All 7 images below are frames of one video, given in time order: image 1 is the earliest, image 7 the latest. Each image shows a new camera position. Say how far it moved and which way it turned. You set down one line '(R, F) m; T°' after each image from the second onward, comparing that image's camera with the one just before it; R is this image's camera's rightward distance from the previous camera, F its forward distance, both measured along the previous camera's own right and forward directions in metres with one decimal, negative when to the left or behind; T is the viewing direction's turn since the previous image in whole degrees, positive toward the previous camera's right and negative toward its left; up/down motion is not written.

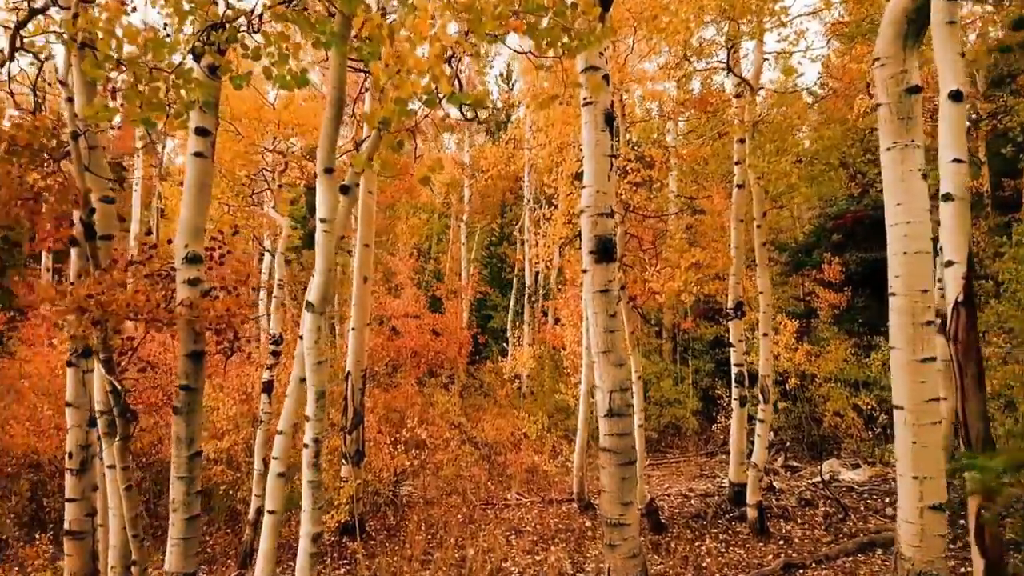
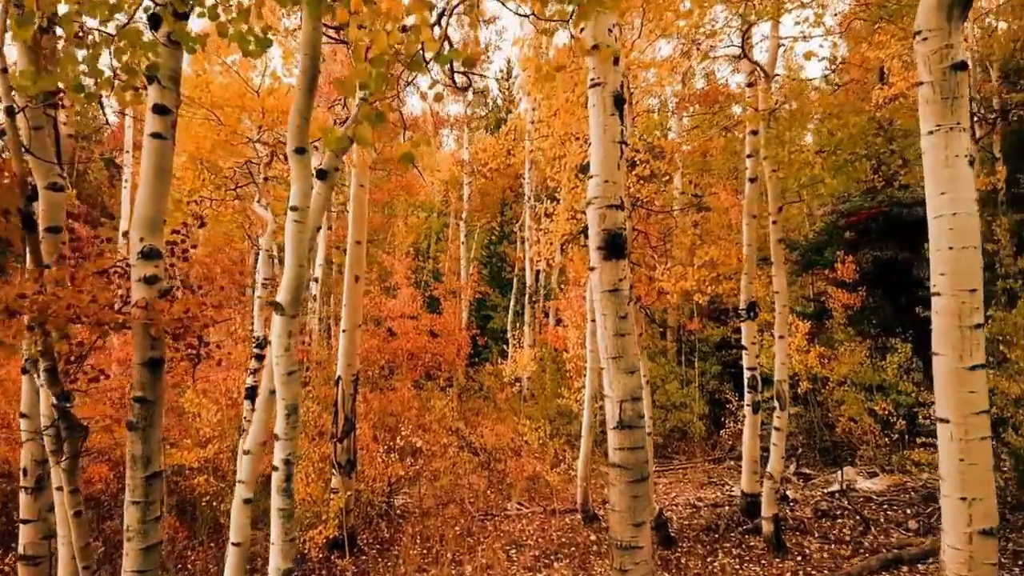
(0.0, +0.5) m; 0°
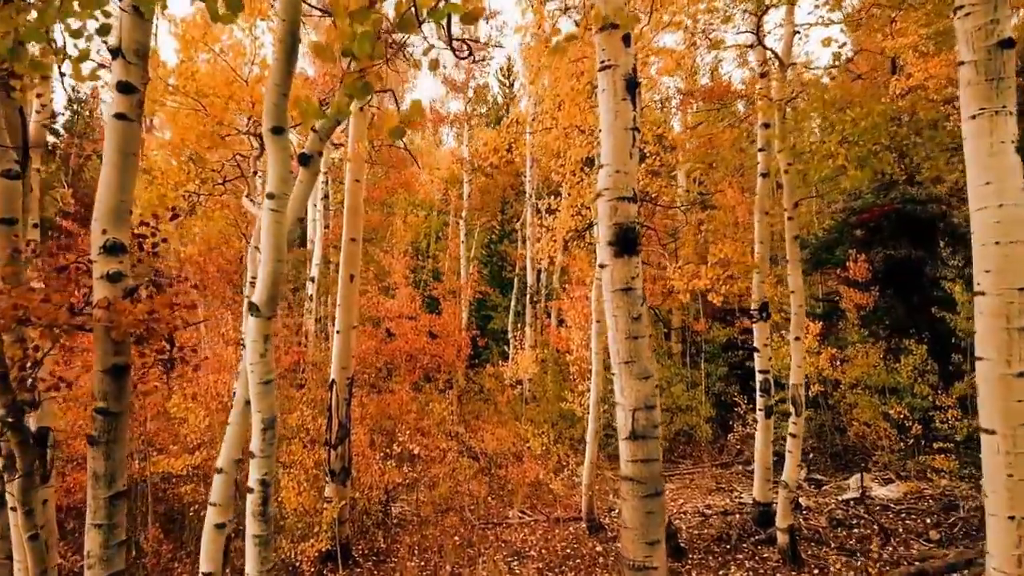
(0.0, +0.4) m; 0°
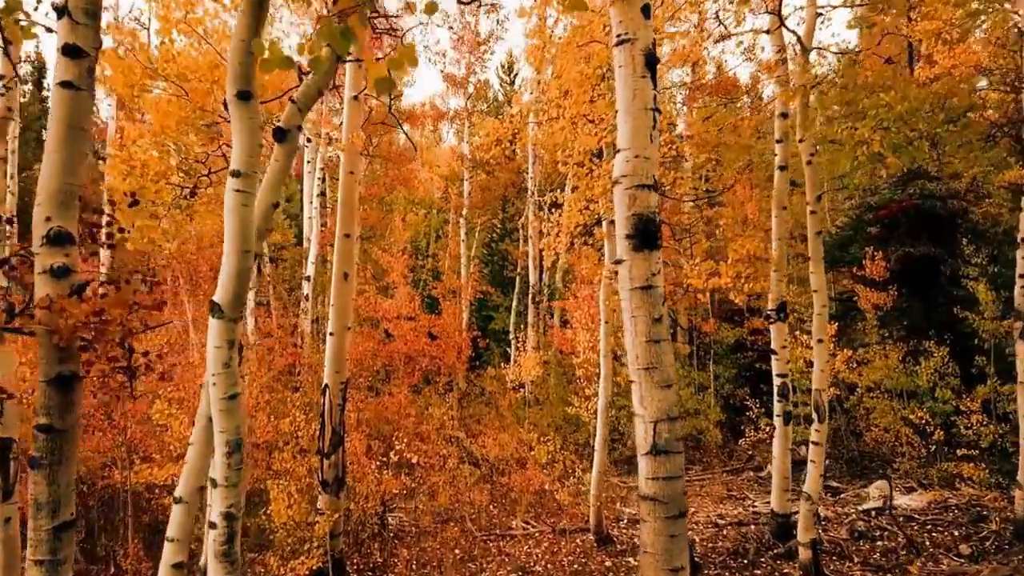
(-0.1, +0.5) m; 0°
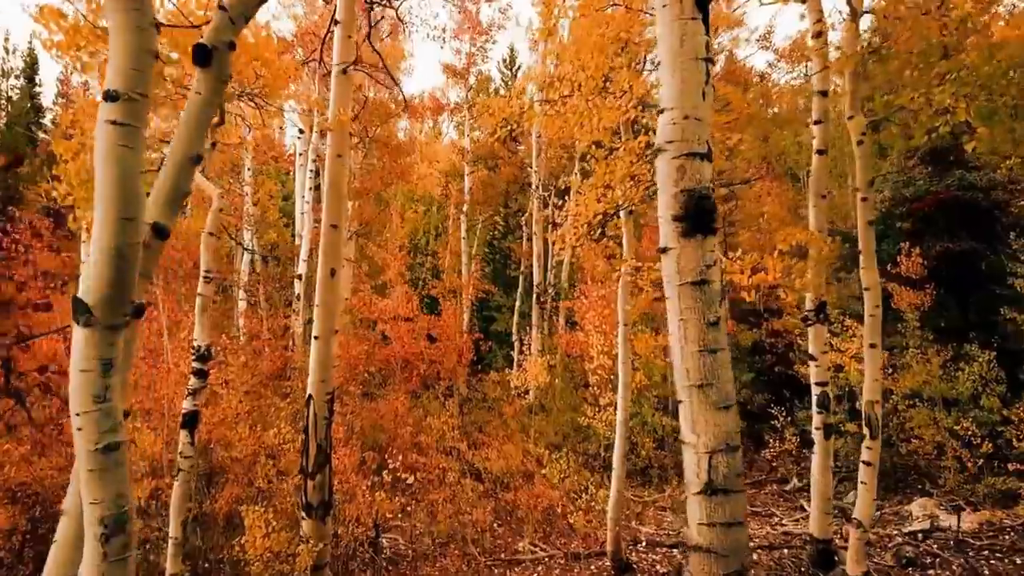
(-0.2, +0.9) m; 0°
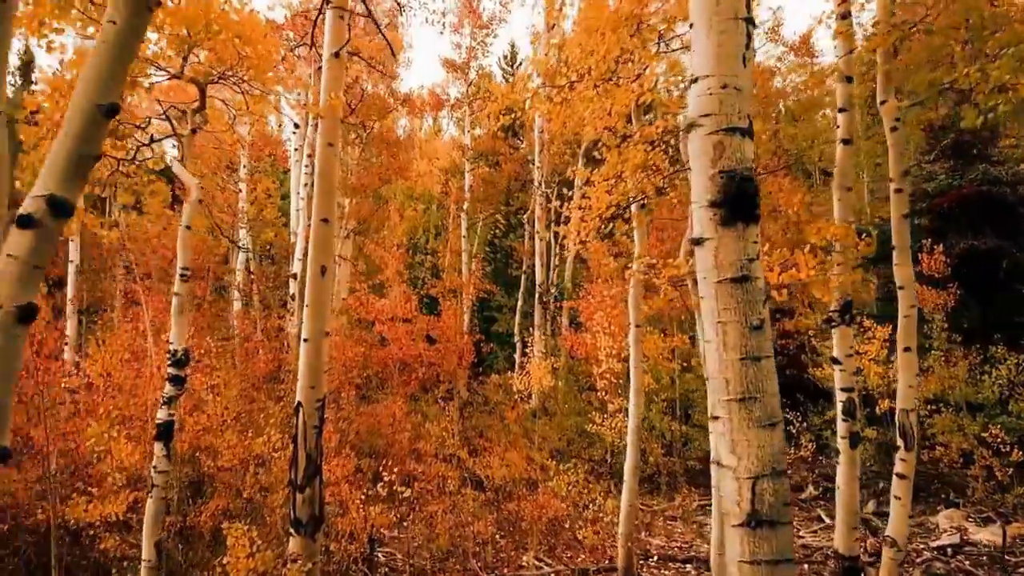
(-0.1, +0.5) m; 0°
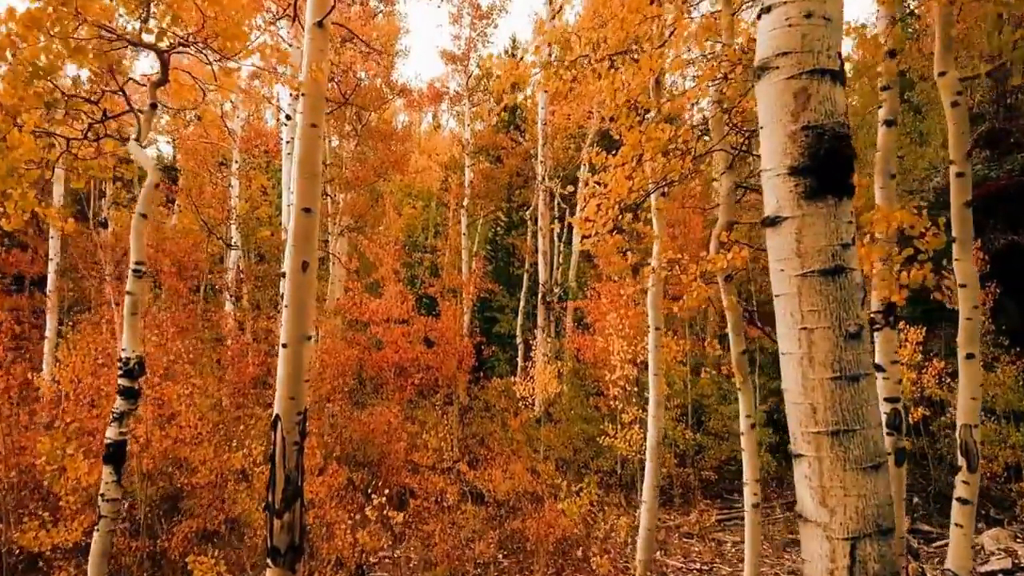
(-0.1, +0.7) m; 0°
